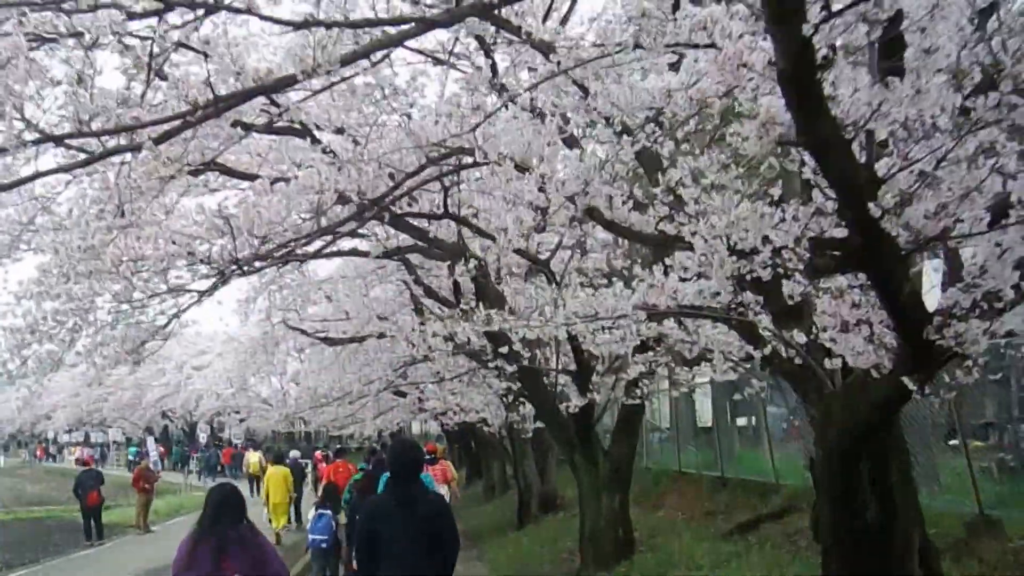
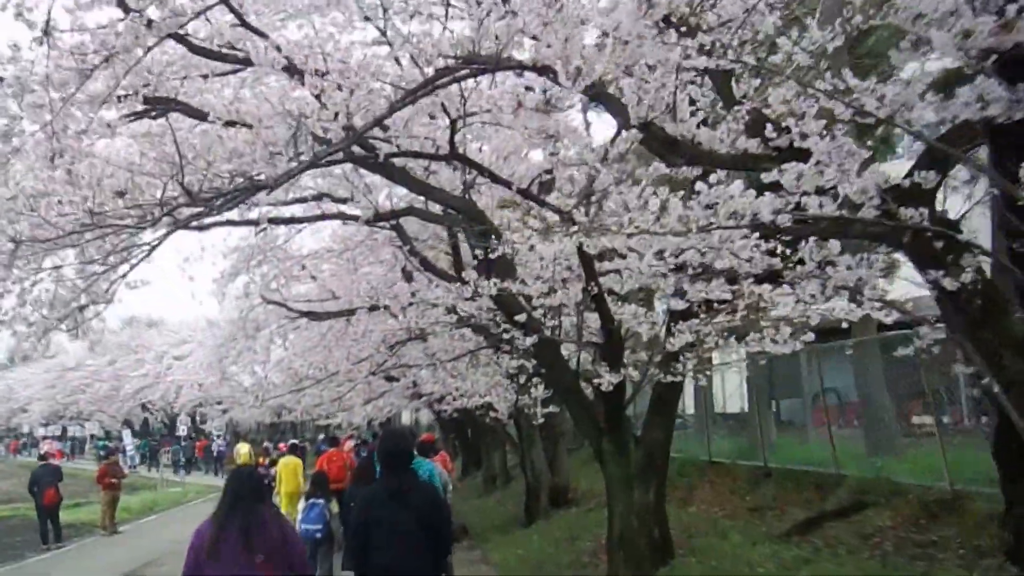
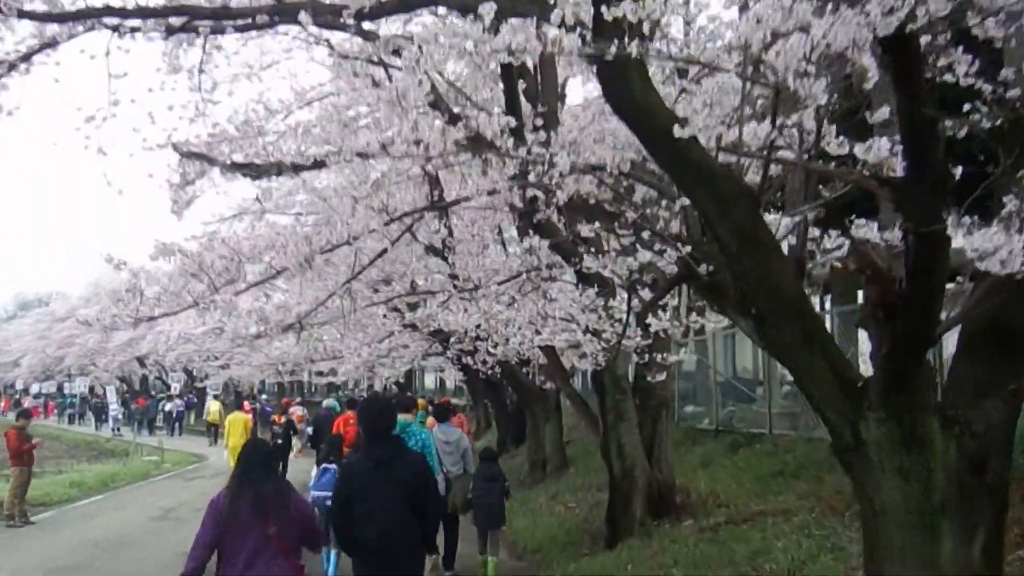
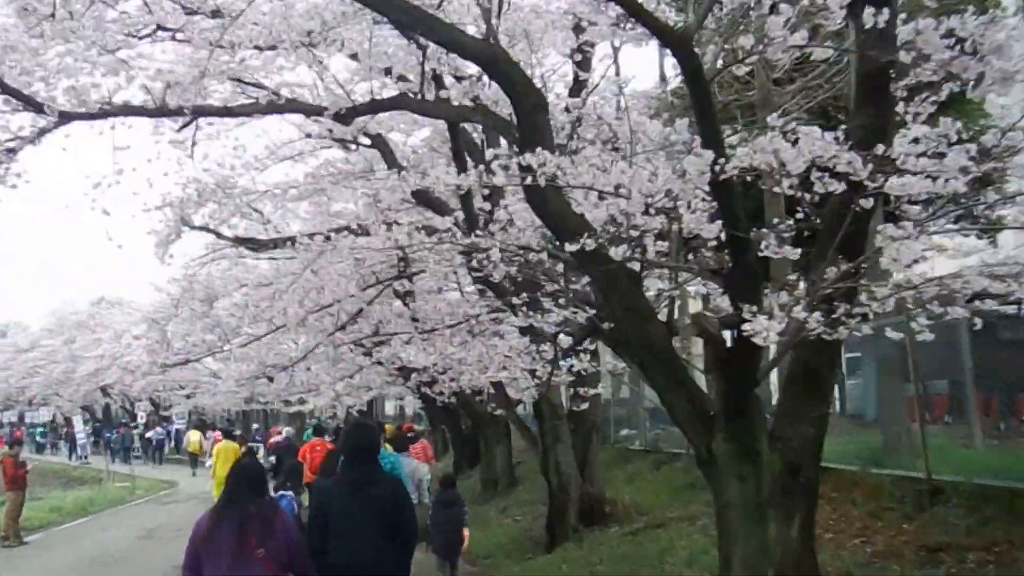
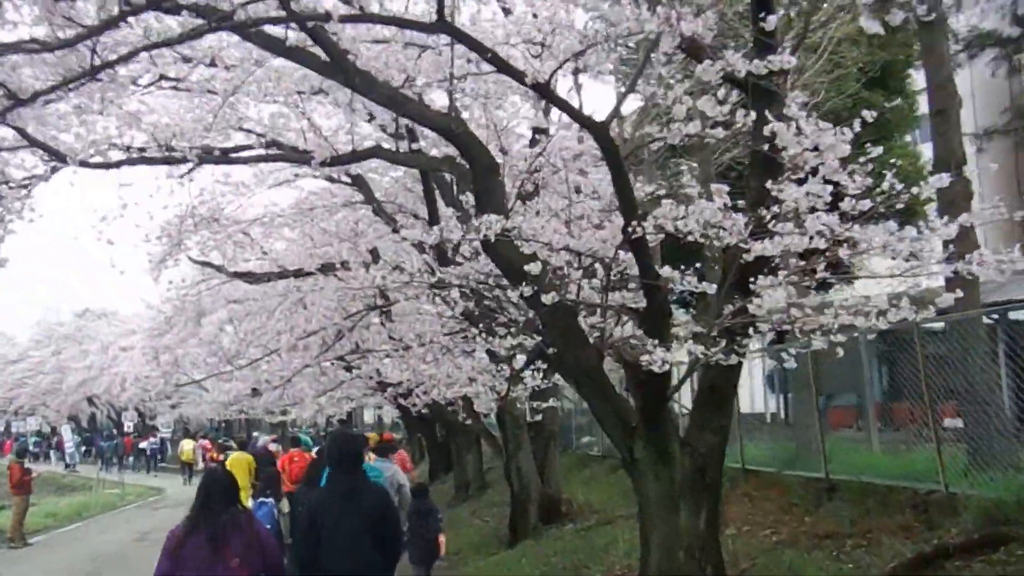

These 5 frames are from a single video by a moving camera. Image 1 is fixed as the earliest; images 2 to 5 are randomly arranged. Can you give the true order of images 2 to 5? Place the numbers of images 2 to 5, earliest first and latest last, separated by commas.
2, 5, 4, 3
